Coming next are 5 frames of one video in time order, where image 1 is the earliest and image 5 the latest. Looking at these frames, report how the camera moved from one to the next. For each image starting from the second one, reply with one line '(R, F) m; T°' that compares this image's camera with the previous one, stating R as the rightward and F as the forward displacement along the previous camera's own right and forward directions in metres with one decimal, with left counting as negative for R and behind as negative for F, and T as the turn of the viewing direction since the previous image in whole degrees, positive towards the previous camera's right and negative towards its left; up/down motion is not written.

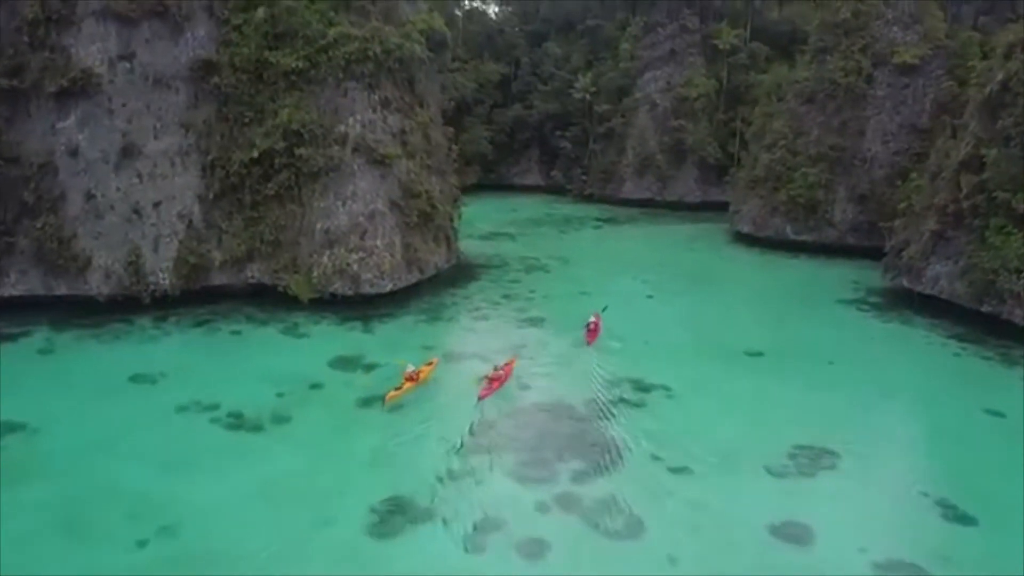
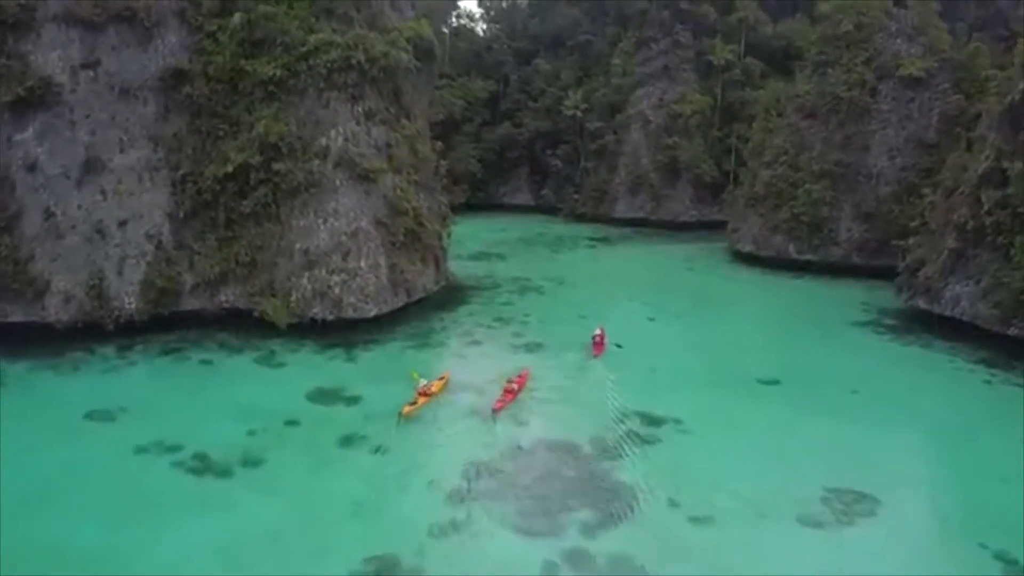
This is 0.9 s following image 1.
(-0.1, +1.3) m; +1°
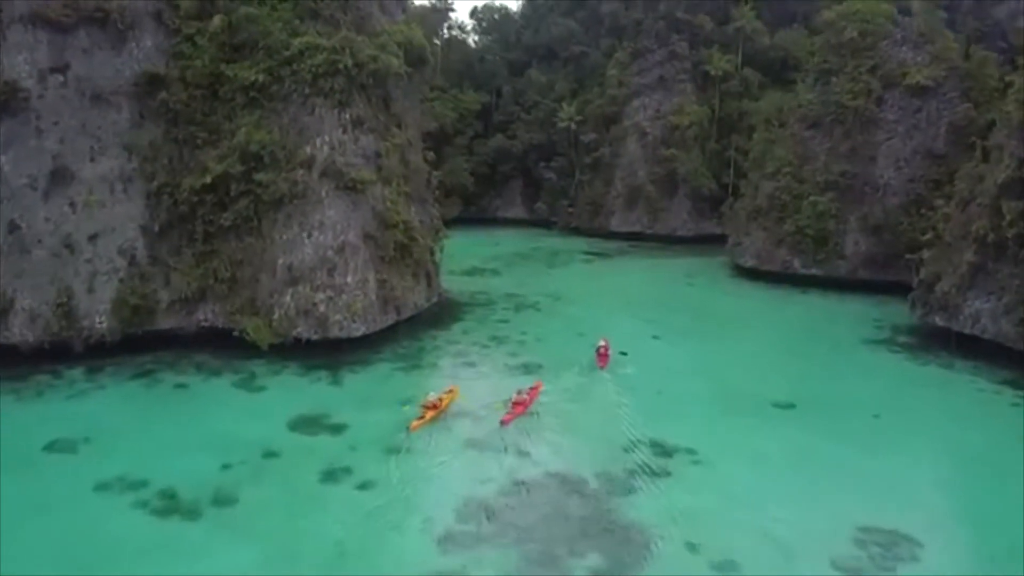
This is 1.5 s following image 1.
(-0.1, +1.0) m; +1°
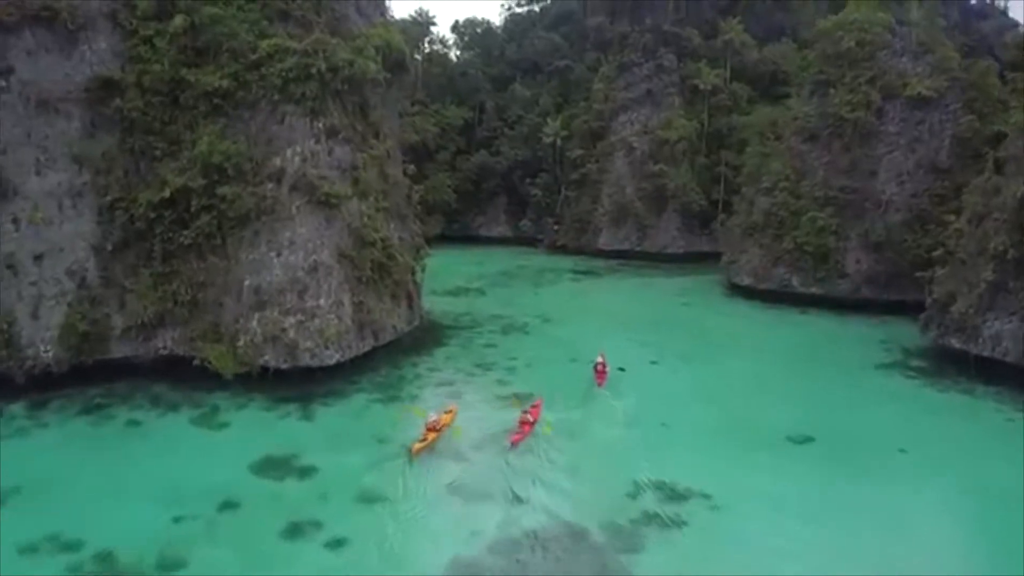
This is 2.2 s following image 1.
(-0.1, +1.3) m; +1°
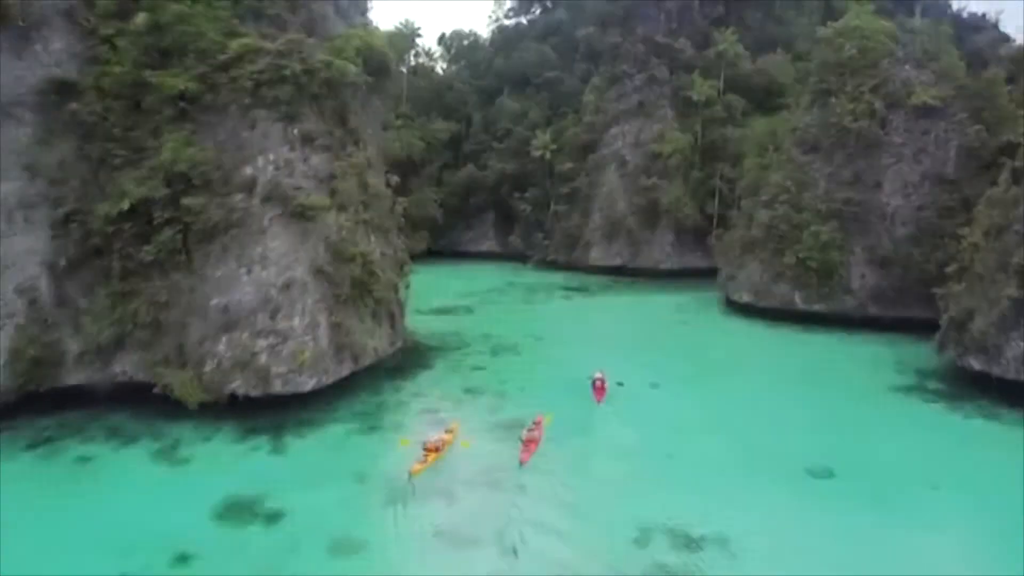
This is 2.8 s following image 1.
(-0.1, +1.2) m; +1°
